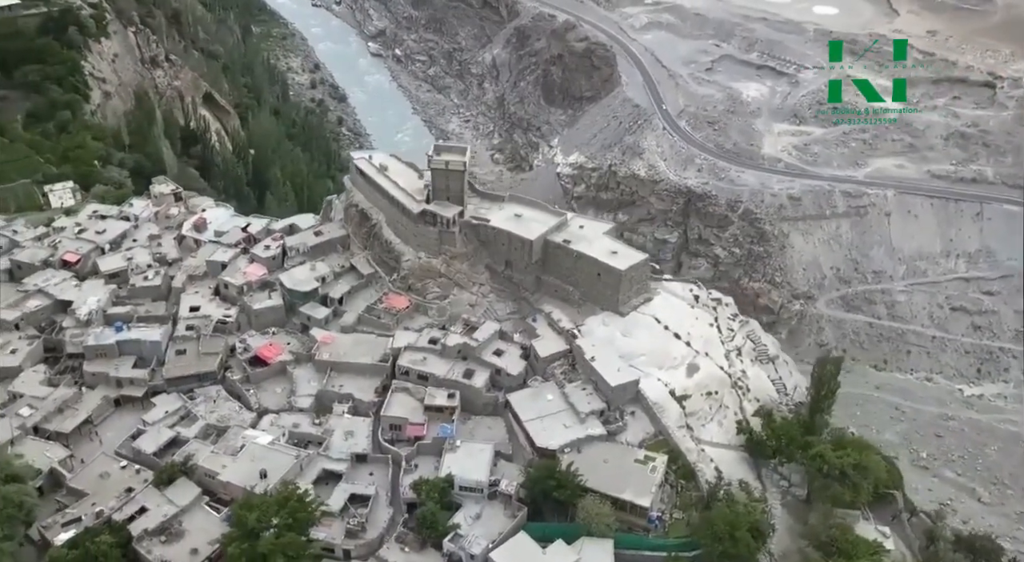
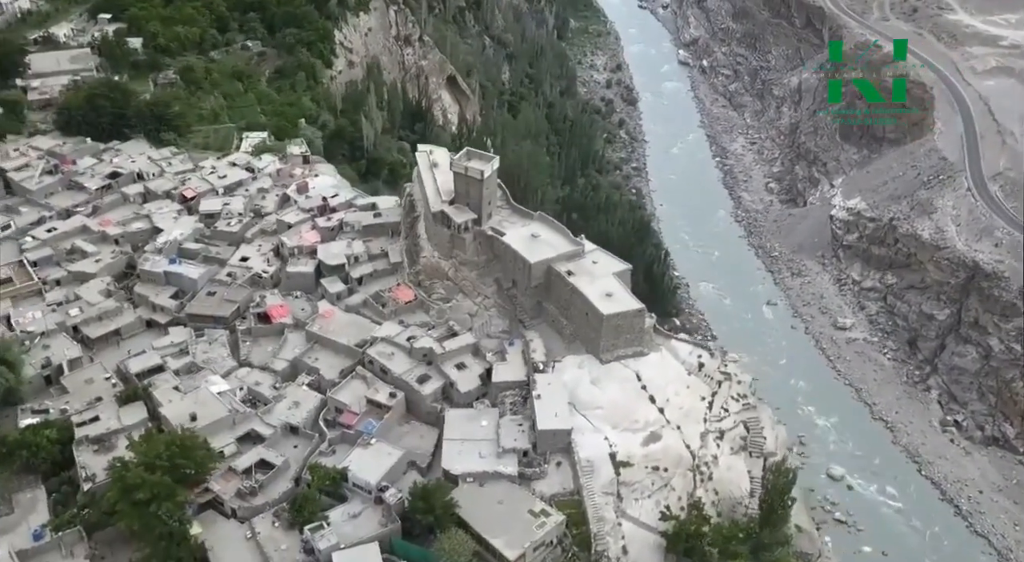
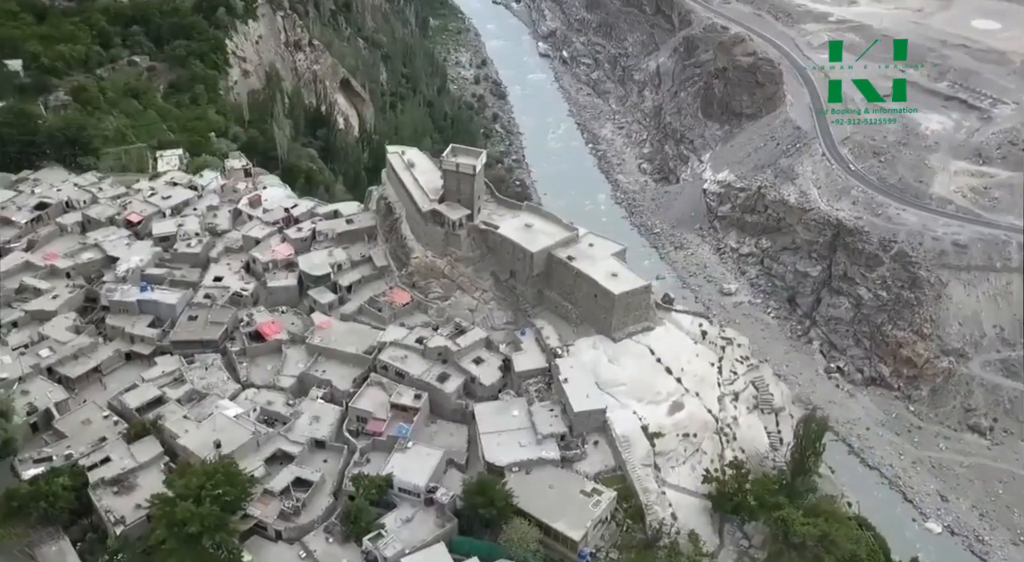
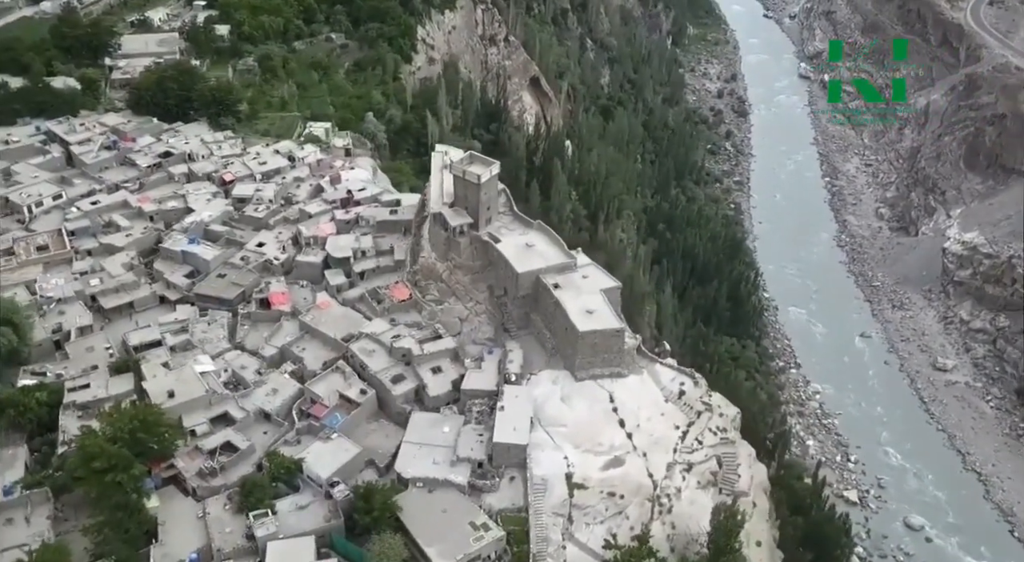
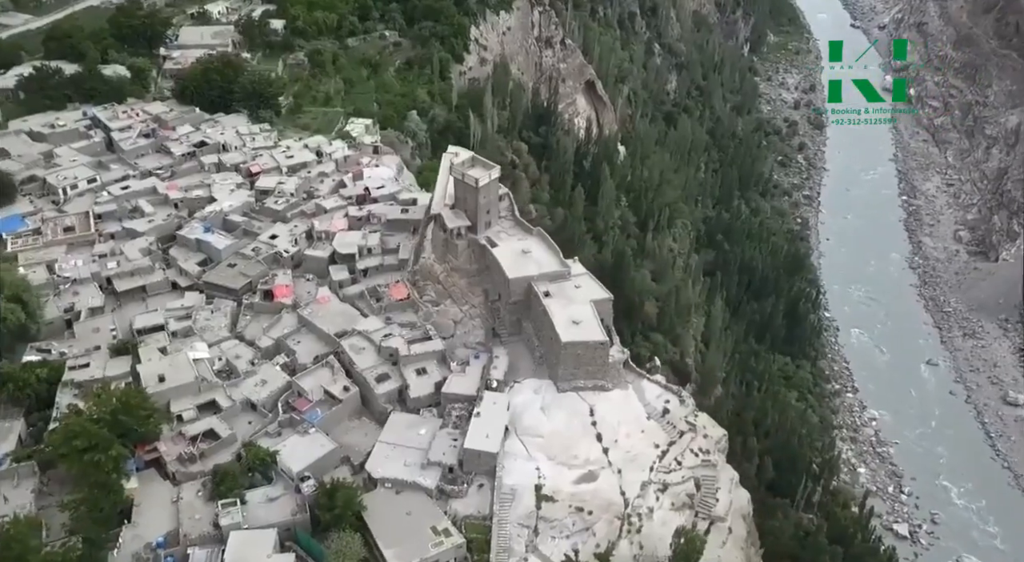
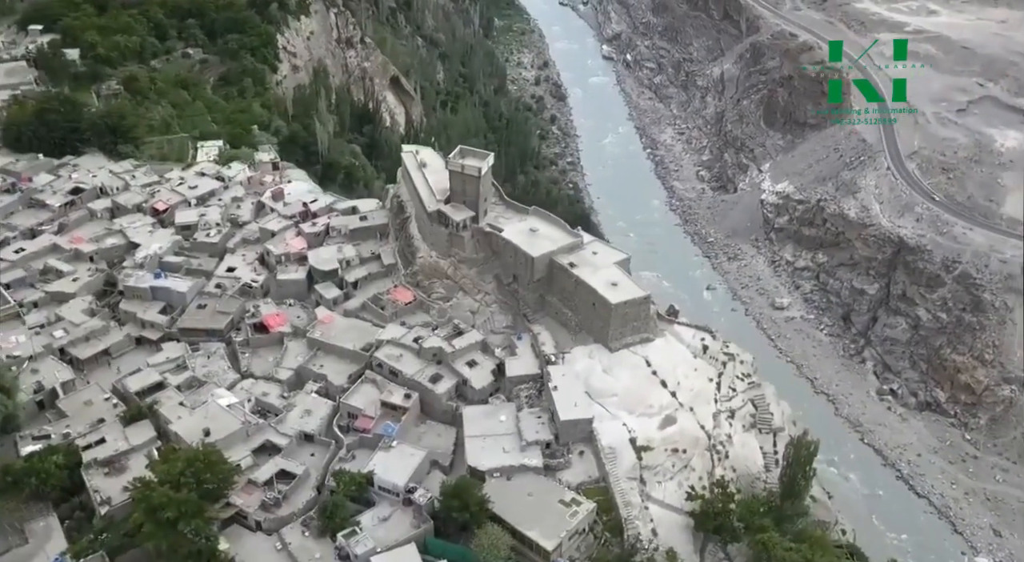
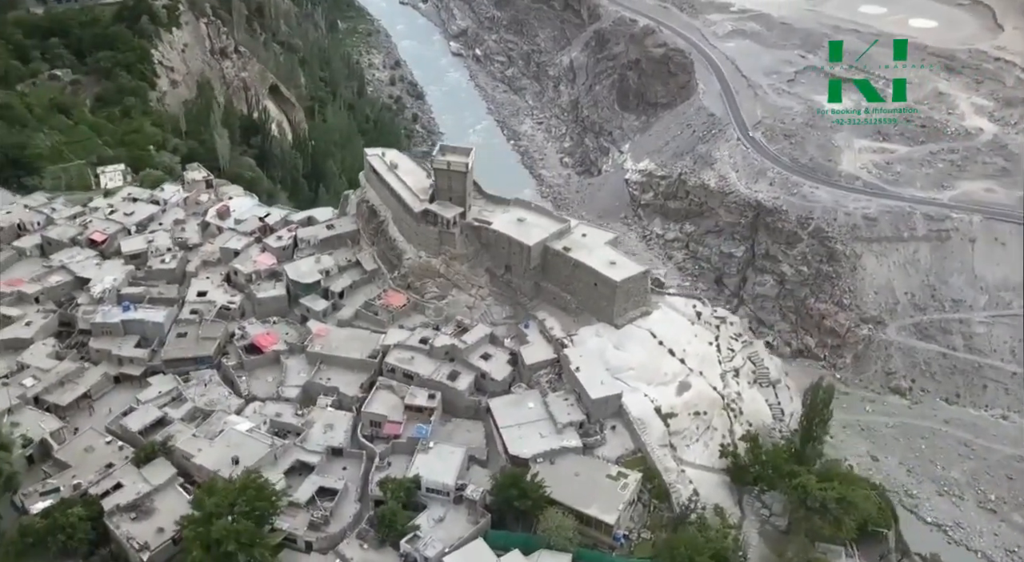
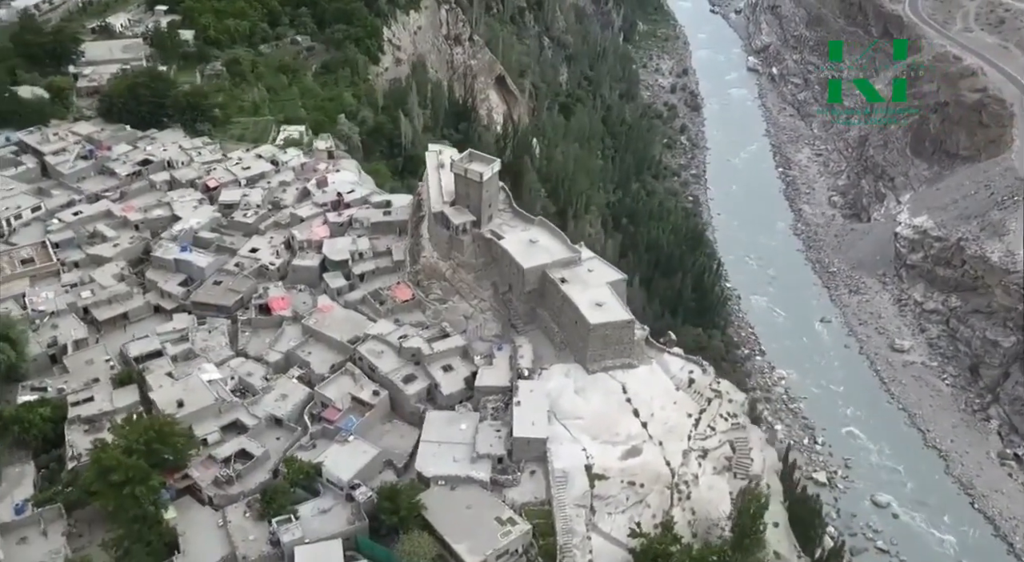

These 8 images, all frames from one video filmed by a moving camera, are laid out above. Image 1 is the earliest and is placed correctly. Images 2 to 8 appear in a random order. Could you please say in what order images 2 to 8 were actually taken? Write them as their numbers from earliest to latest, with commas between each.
7, 3, 6, 2, 8, 4, 5
